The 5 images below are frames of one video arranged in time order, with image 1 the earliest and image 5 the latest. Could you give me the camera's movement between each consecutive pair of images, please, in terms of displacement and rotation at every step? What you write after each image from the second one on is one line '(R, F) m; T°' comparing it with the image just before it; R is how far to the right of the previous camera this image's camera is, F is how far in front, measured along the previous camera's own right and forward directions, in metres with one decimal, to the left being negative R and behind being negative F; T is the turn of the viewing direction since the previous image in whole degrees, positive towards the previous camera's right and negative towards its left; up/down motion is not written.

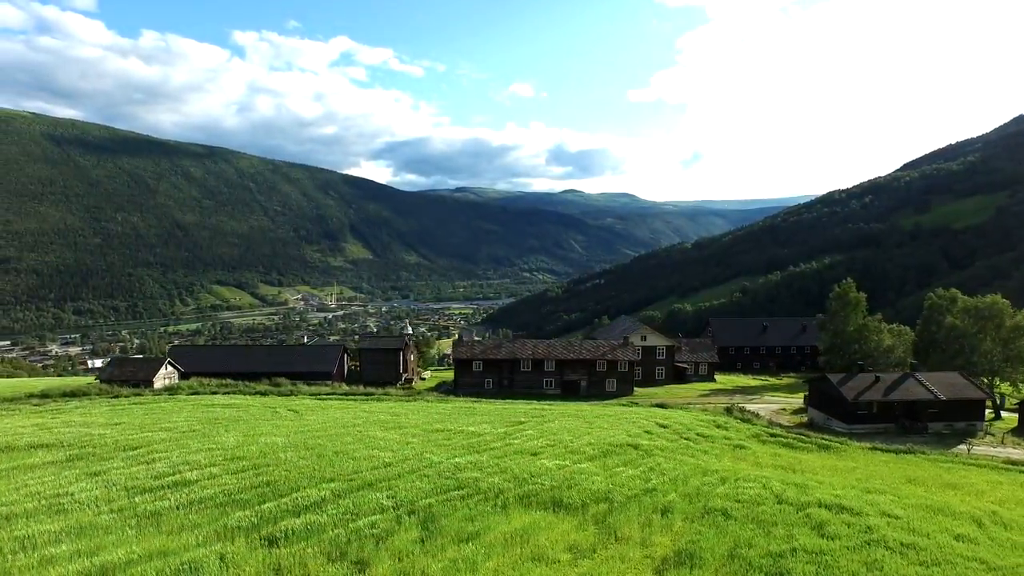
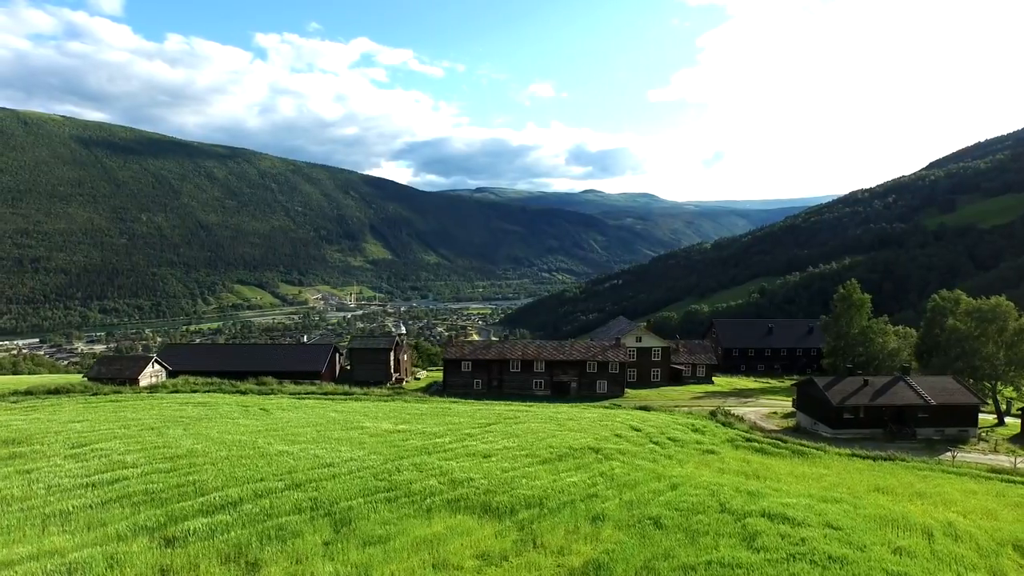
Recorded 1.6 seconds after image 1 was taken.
(+2.6, +0.4) m; -2°
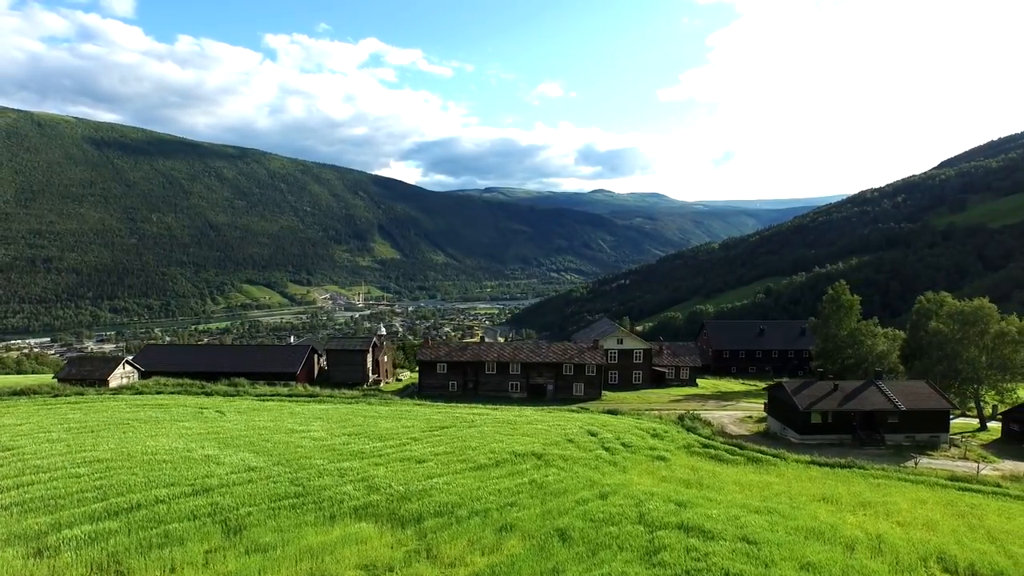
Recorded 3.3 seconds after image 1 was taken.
(+2.9, +0.5) m; -1°
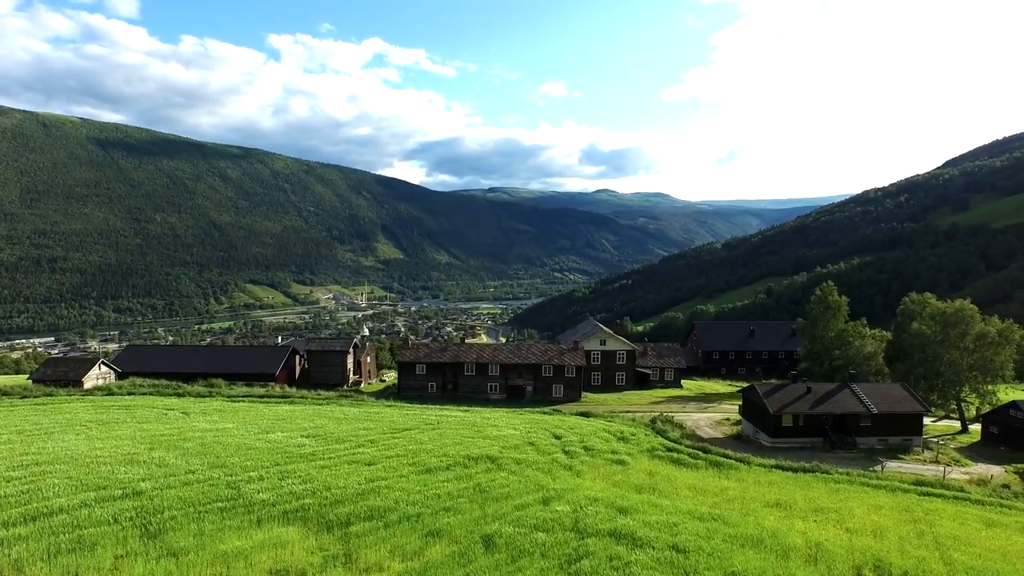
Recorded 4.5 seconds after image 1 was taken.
(+2.1, +0.3) m; 0°
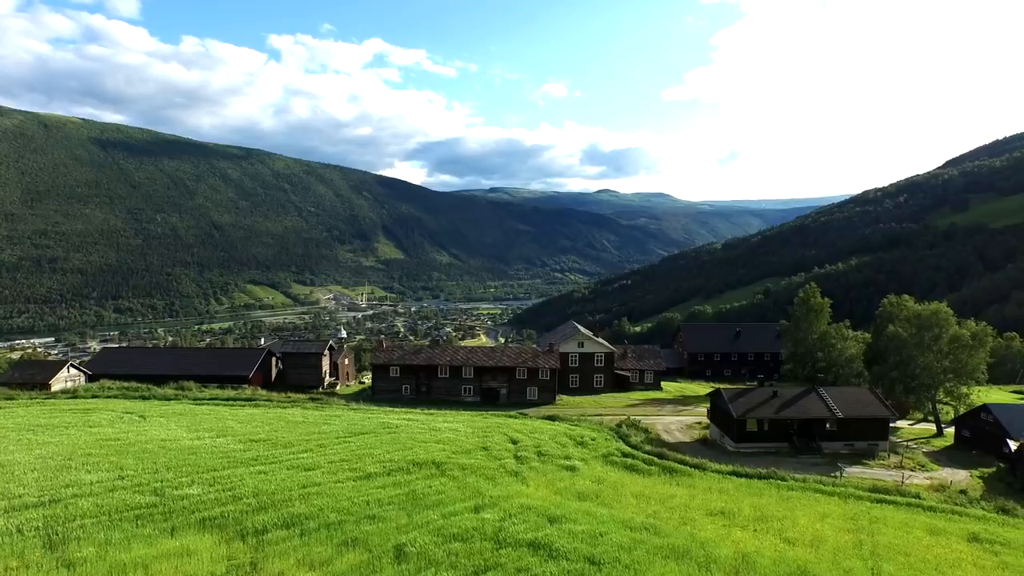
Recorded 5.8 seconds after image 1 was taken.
(+2.3, +0.3) m; 0°
